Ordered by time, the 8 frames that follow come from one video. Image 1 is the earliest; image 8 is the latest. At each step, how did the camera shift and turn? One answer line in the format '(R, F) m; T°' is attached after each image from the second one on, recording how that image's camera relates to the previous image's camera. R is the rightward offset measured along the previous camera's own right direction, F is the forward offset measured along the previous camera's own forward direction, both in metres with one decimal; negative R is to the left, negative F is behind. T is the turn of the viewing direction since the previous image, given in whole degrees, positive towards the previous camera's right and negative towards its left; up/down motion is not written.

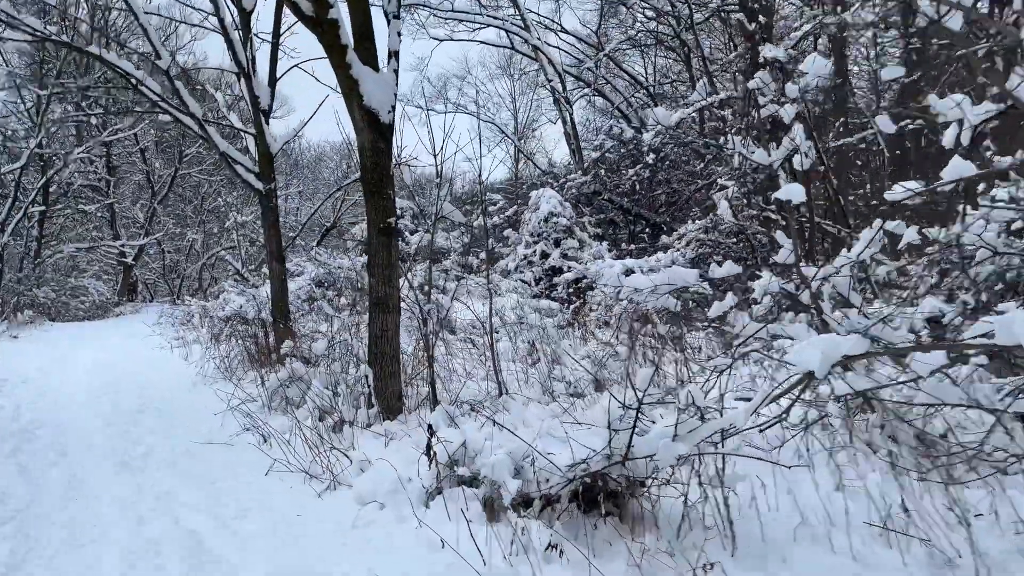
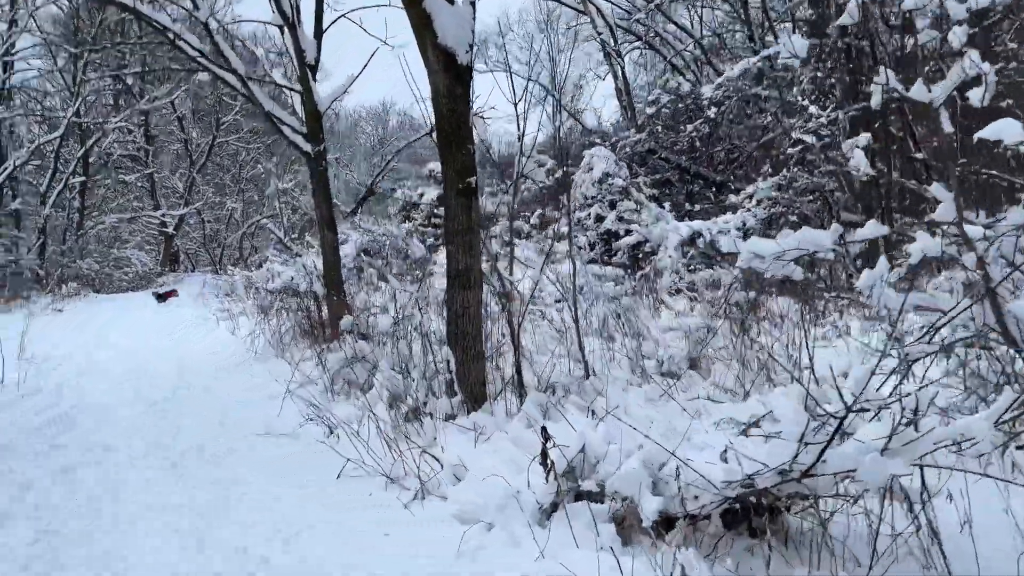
(-0.3, +0.5) m; -3°
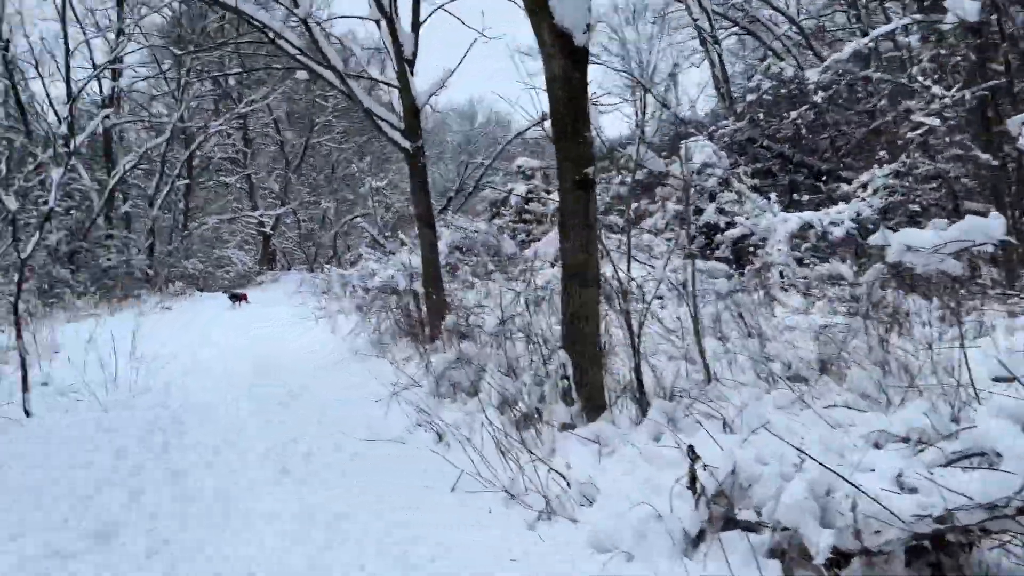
(-0.1, +0.2) m; -6°
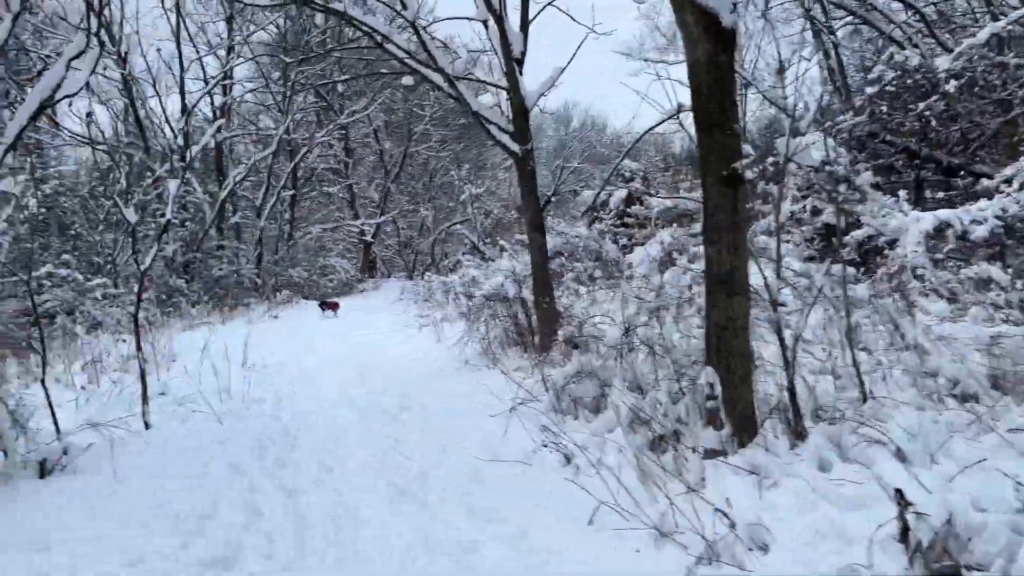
(-0.2, +0.3) m; -7°
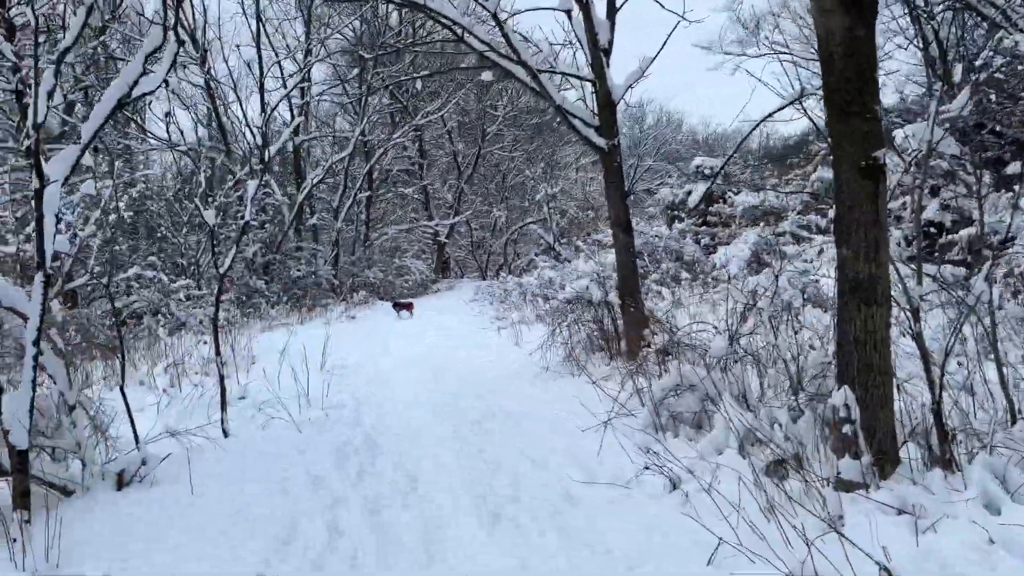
(-0.1, +0.3) m; -5°
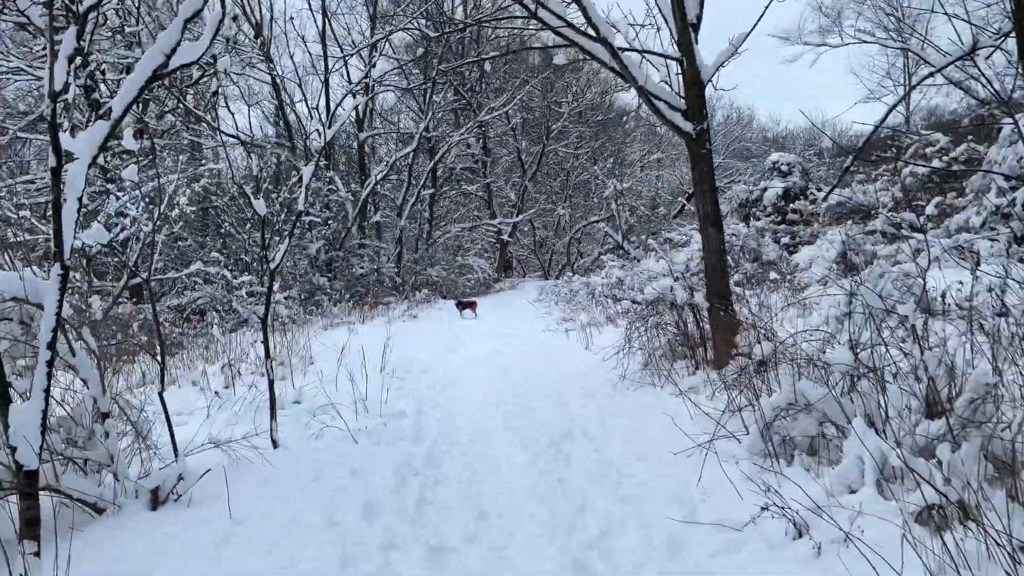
(-0.1, +0.5) m; -4°
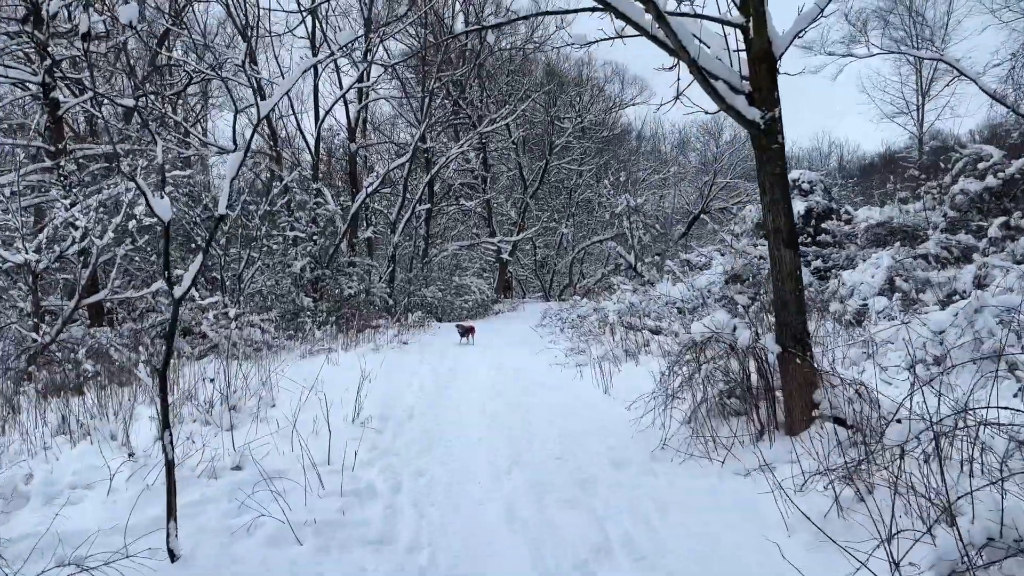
(0.0, +1.2) m; 0°
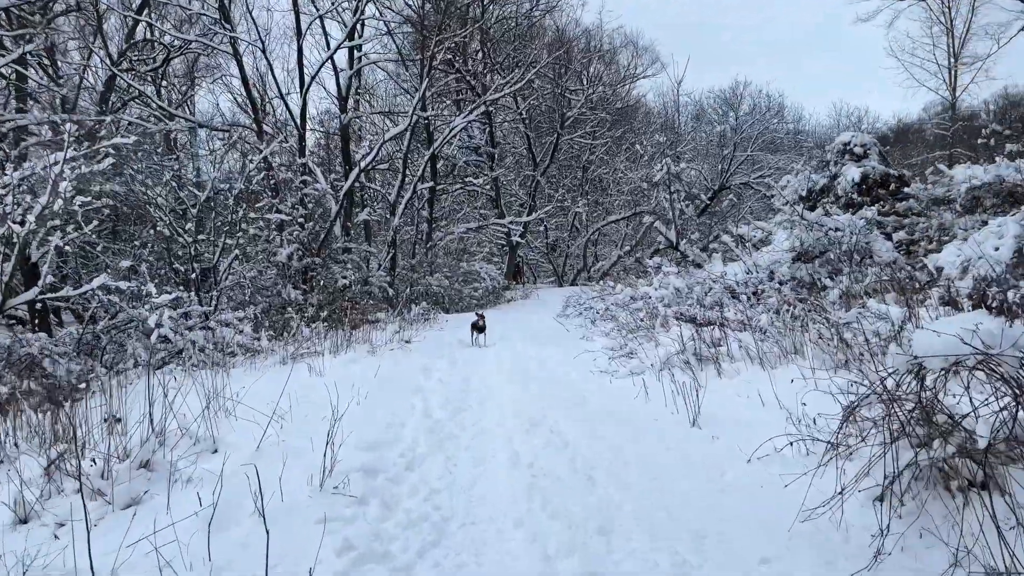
(-0.2, +1.9) m; 0°
